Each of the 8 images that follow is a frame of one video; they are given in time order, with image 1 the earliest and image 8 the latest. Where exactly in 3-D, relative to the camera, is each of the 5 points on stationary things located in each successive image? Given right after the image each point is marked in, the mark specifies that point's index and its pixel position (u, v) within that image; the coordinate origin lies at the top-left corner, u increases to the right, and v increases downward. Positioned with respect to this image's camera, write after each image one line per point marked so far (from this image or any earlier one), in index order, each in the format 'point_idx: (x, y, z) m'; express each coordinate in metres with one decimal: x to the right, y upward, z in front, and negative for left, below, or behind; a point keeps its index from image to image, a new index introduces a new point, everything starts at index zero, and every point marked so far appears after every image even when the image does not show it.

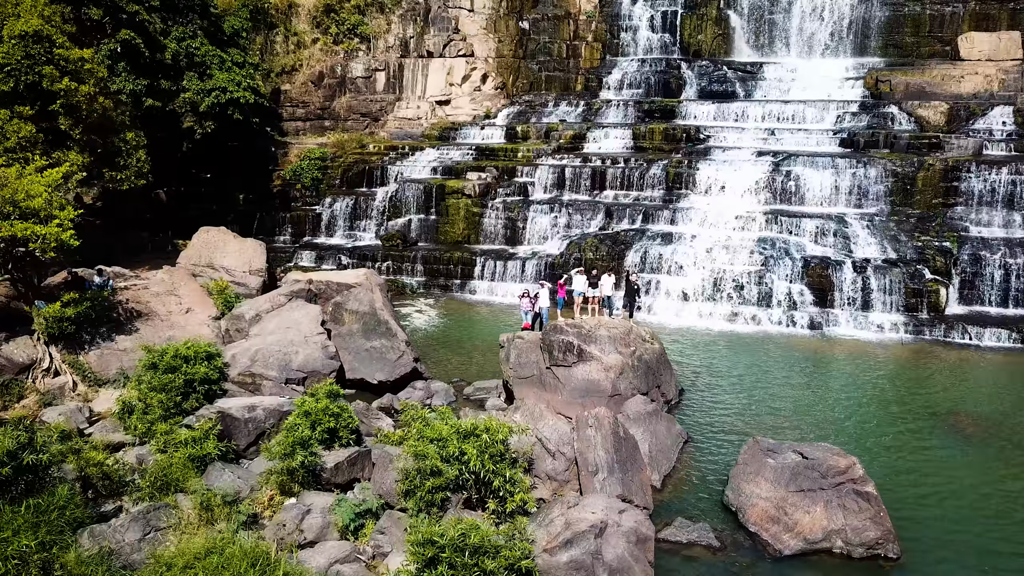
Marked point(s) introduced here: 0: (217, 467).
0: (-3.2, -2.0, +9.5) m
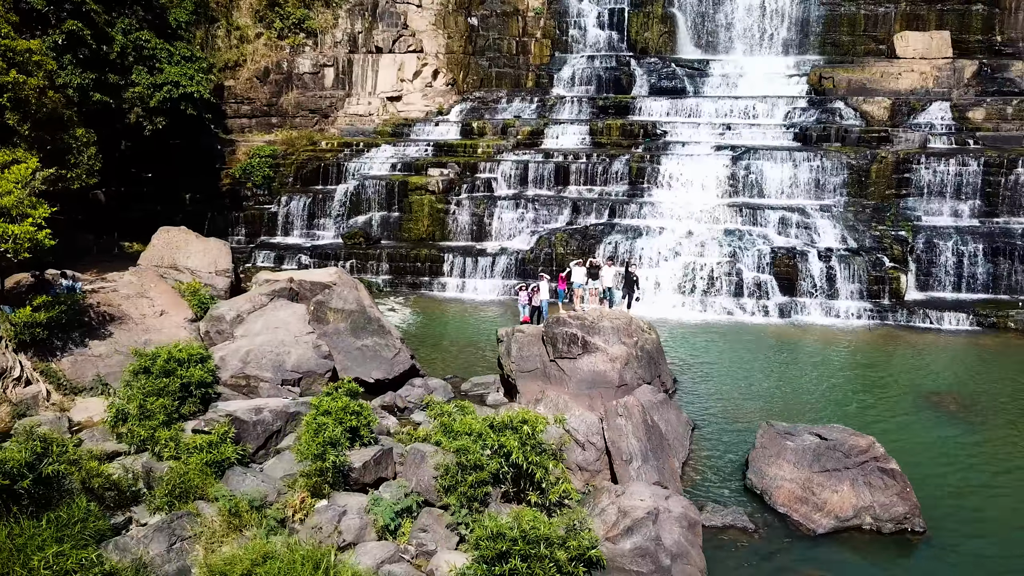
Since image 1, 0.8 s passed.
0: (-2.9, -2.0, +9.1) m
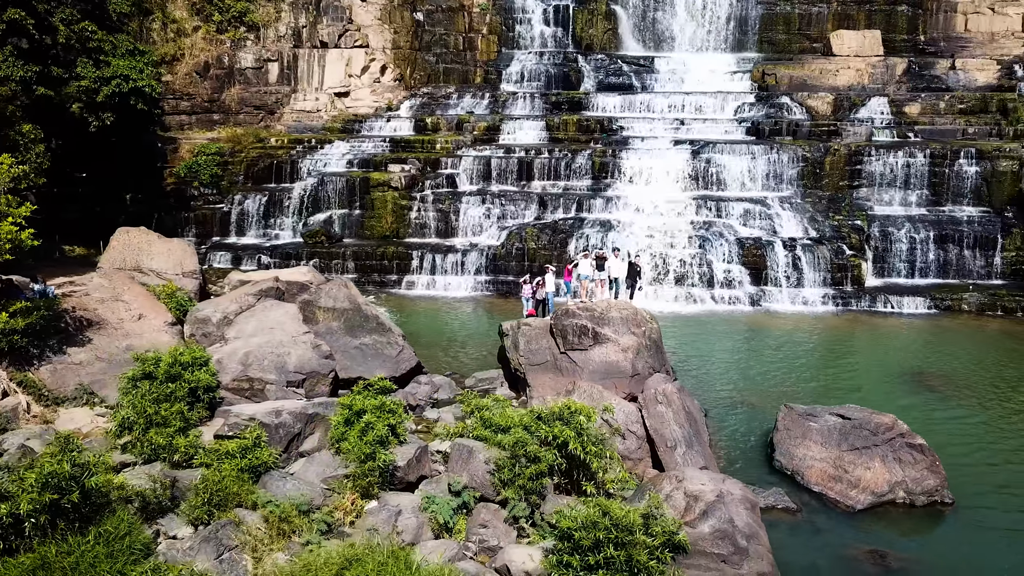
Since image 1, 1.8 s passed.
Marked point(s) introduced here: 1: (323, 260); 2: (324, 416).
0: (-2.4, -1.9, +8.8) m
1: (-4.4, +0.6, +19.6) m
2: (-2.3, -1.6, +10.4) m
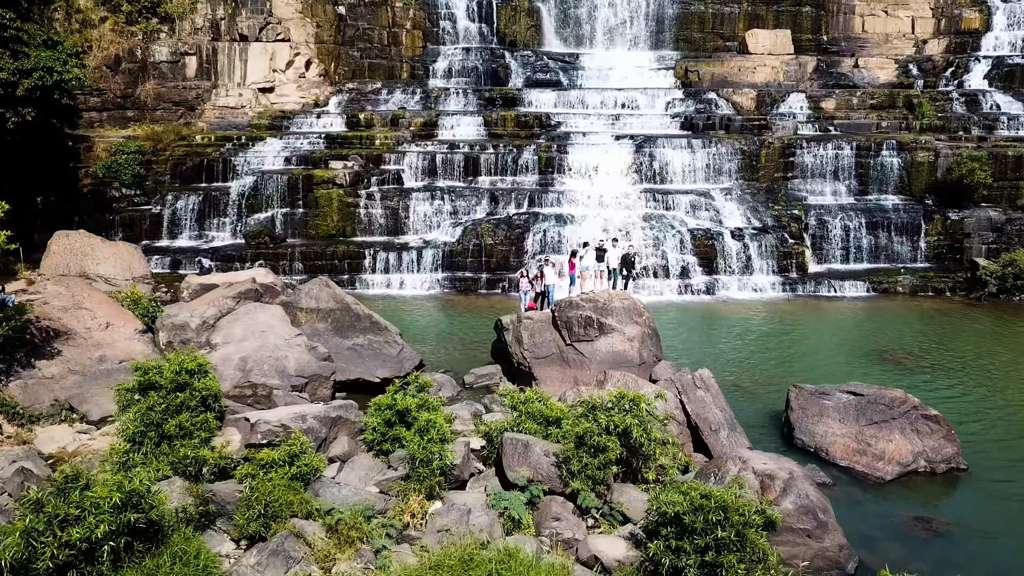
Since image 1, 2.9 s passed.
0: (-1.8, -1.9, +8.4) m
1: (-5.4, +0.6, +18.8) m
2: (-1.9, -1.5, +10.0) m
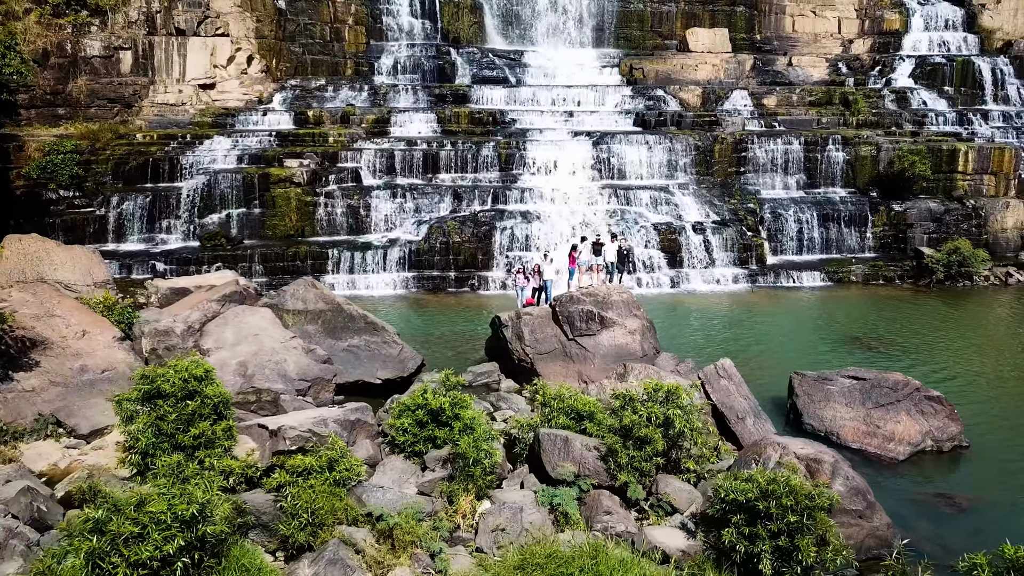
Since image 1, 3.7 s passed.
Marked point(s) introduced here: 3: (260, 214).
0: (-1.4, -1.9, +8.1) m
1: (-6.1, +0.5, +18.1) m
2: (-1.7, -1.5, +9.7) m
3: (-5.7, +1.7, +19.4) m
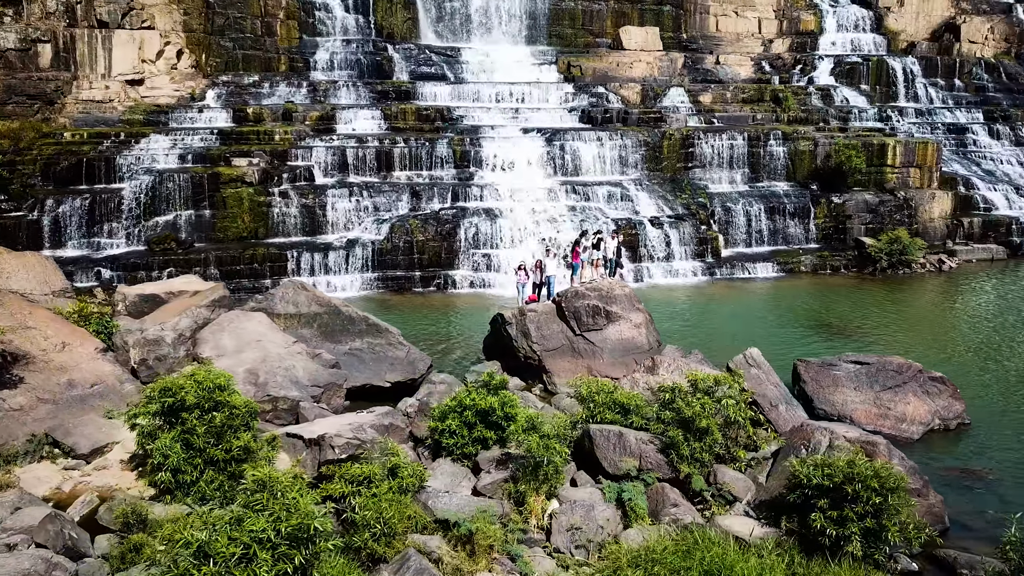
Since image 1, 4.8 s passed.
0: (-0.8, -1.9, +7.8) m
1: (-6.7, +0.4, +17.2) m
2: (-1.3, -1.5, +9.4) m
3: (-6.5, +1.6, +18.5) m
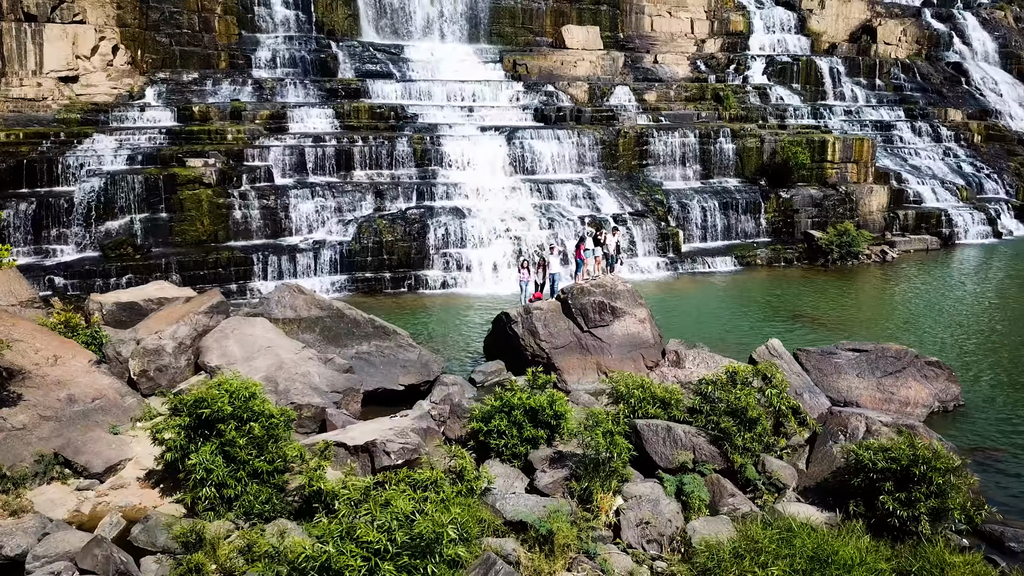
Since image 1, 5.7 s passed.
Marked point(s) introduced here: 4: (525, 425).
0: (-0.2, -1.9, +7.7) m
1: (-7.1, +0.3, +16.4) m
2: (-0.8, -1.5, +9.2) m
3: (-7.1, +1.4, +17.6) m
4: (+0.1, -1.4, +8.5) m
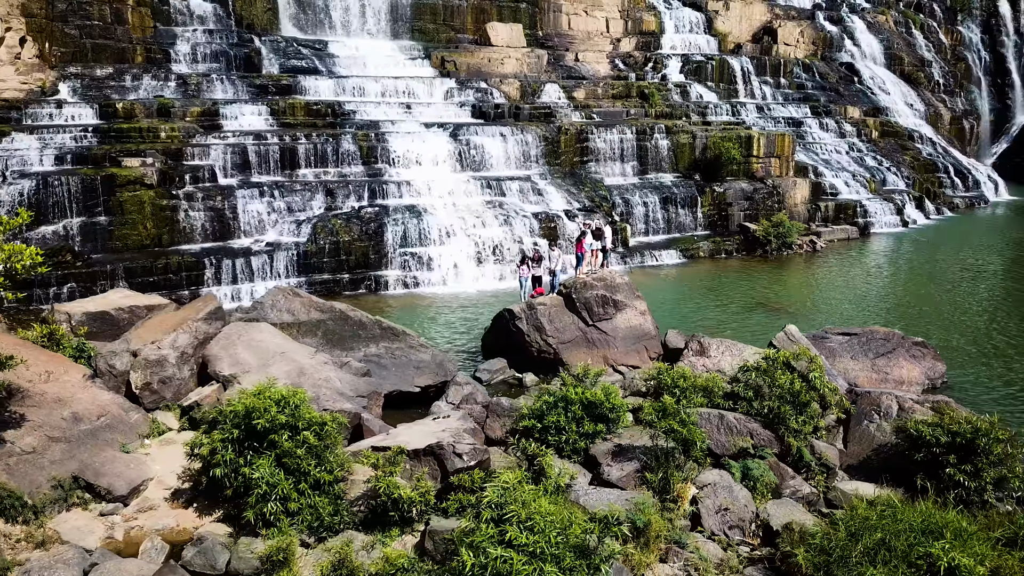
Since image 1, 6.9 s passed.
0: (+0.5, -1.8, +7.6) m
1: (-7.6, +0.1, +15.2) m
2: (-0.3, -1.5, +9.0) m
3: (-7.8, +1.3, +16.5) m
4: (+0.7, -1.3, +8.4) m
